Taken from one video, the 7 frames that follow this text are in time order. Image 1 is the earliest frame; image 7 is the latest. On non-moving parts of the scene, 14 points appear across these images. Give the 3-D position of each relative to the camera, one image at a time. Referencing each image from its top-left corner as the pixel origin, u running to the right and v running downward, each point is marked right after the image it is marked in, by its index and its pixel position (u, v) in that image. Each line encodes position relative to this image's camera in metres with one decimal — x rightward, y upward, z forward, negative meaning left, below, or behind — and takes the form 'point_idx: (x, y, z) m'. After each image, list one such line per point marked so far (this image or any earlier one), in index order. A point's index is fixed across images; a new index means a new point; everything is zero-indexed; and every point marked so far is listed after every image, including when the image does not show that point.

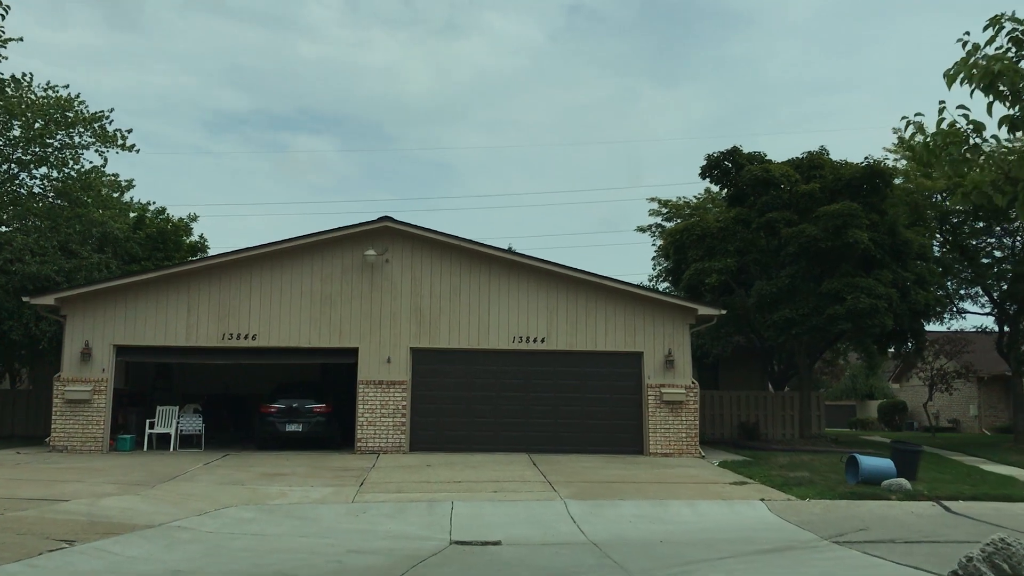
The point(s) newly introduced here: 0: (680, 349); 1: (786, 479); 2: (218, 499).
0: (+3.4, -1.2, +19.3) m
1: (+4.3, -3.0, +15.1) m
2: (-4.0, -2.9, +12.9) m
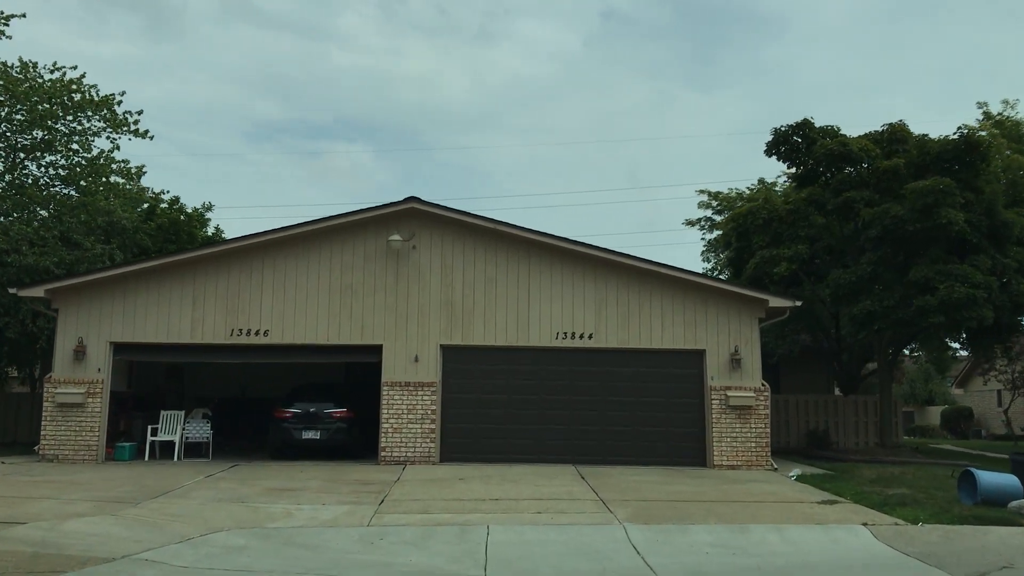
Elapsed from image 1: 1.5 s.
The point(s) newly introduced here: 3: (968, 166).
0: (+4.2, -1.0, +16.9) m
1: (+5.0, -2.8, +12.6) m
2: (-3.4, -2.6, +10.8) m
3: (+8.4, +2.3, +17.7) m
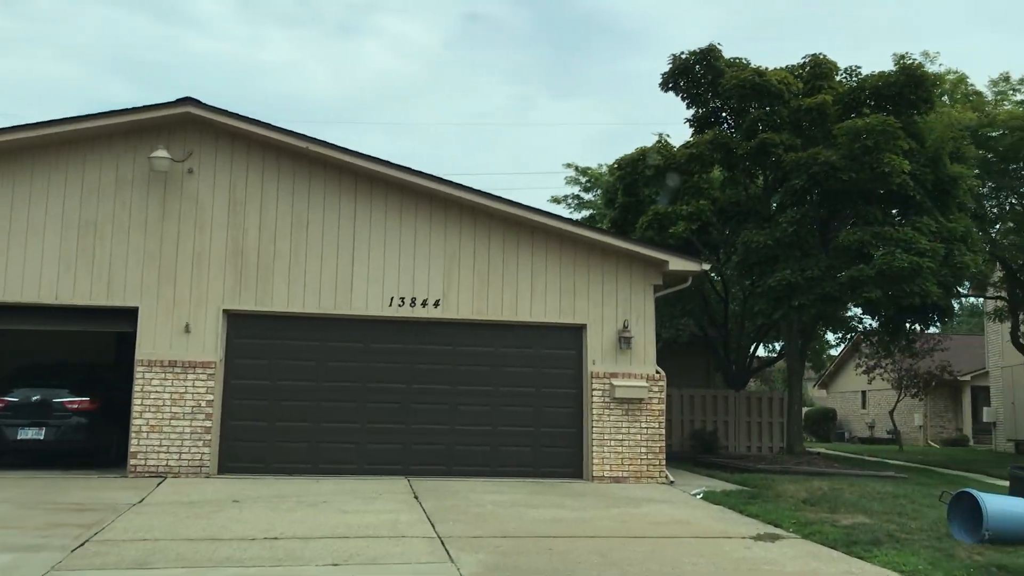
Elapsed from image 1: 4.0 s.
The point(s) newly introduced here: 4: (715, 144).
0: (+1.7, -0.5, +12.9) m
1: (+3.1, -2.2, +8.8) m
2: (-4.9, -1.9, +5.7) m
3: (+5.9, +2.7, +14.3) m
4: (+3.2, +2.3, +15.0) m
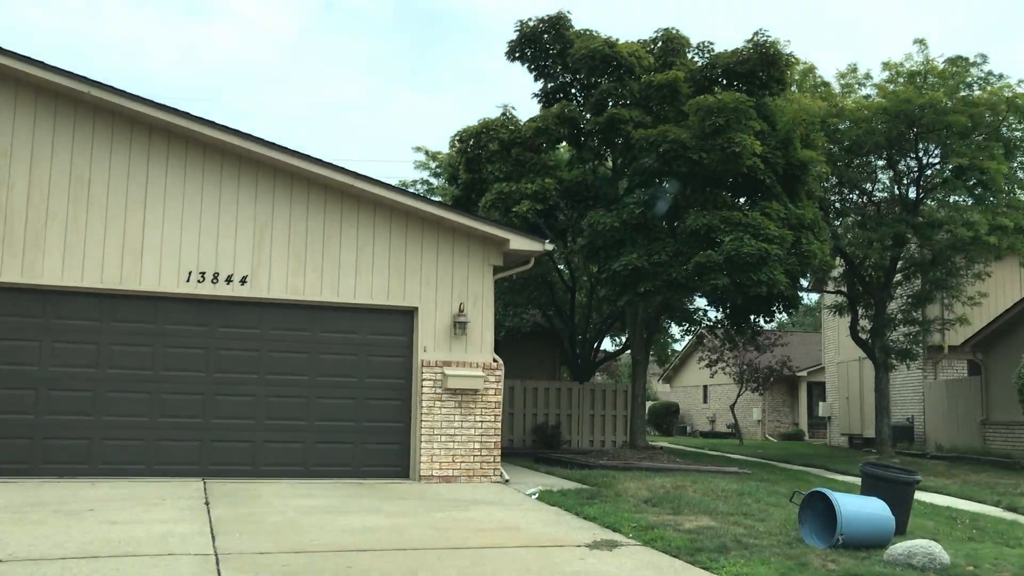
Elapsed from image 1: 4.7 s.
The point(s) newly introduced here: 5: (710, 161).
0: (-0.4, -0.2, +11.8) m
1: (+1.5, -2.0, +7.9) m
2: (-6.0, -1.5, +3.7) m
3: (+3.6, +2.9, +13.8) m
4: (+0.7, +2.5, +14.0) m
5: (+2.7, +1.7, +12.9) m
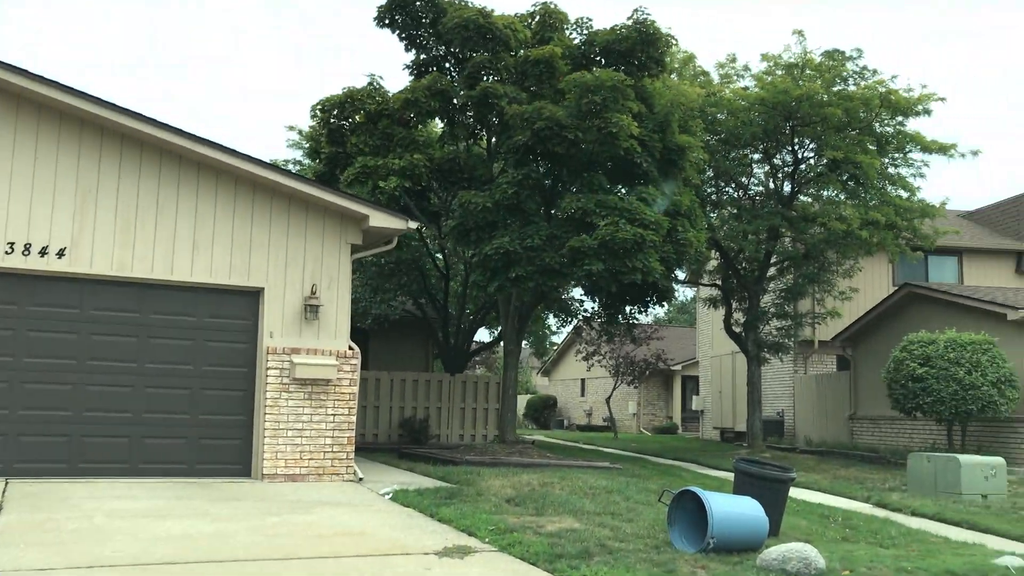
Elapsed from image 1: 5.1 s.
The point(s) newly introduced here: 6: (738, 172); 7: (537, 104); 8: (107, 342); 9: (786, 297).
0: (-2.0, 0.0, +10.8) m
1: (+0.3, -1.9, +7.2) m
2: (-6.6, -1.3, +2.1) m
3: (+1.8, +3.0, +13.2) m
4: (-1.1, +2.7, +13.1) m
5: (+1.0, +1.9, +12.3) m
6: (+4.3, +2.2, +18.2) m
7: (+0.3, +2.4, +12.4) m
8: (-4.2, -0.6, +9.8) m
9: (+5.3, -0.2, +18.6) m
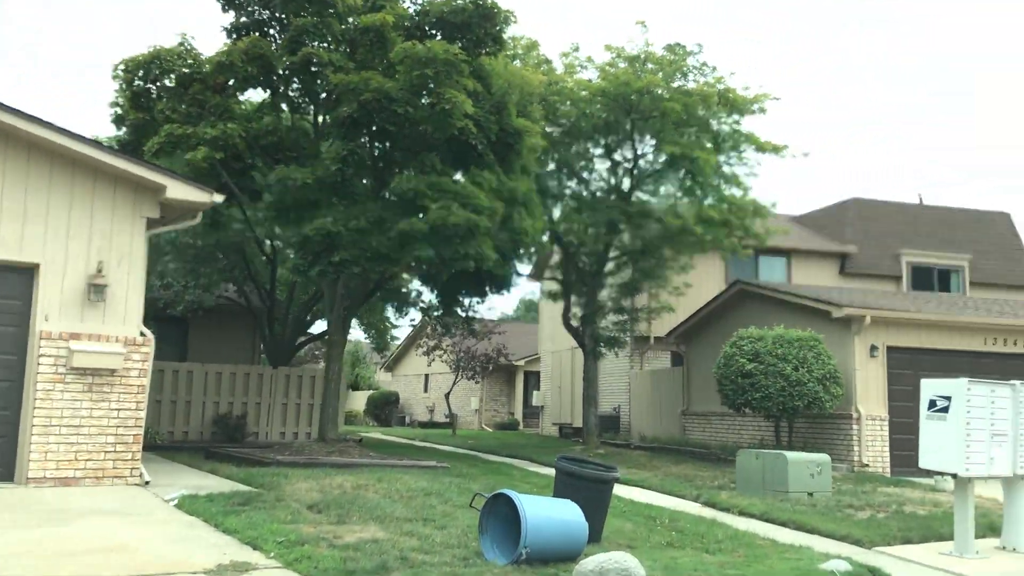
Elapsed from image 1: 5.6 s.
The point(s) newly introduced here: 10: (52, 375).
0: (-3.9, +0.2, +9.5) m
1: (-1.1, -1.7, +6.3) m
2: (-7.0, -1.0, +0.2) m
3: (-0.5, +3.2, +12.5) m
4: (-3.3, +2.9, +12.0) m
5: (-1.1, +2.1, +11.4) m
6: (+1.3, +2.3, +17.9) m
7: (-1.8, +2.5, +11.5) m
8: (-5.9, -0.3, +8.3) m
9: (+2.2, -0.1, +18.4) m
10: (-4.3, -0.8, +9.0) m
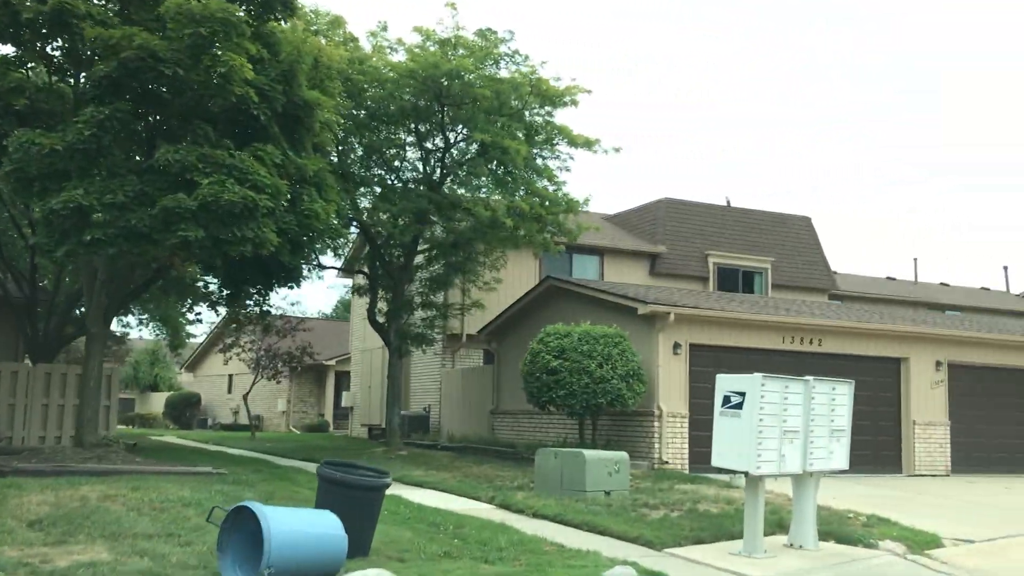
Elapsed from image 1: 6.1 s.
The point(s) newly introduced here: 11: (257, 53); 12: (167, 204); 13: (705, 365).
0: (-5.8, +0.4, +7.9) m
1: (-2.5, -1.6, +5.3) m
2: (-7.3, -0.8, -1.8) m
3: (-2.9, +3.3, +11.5) m
4: (-5.6, +3.1, +10.4) m
5: (-3.4, +2.2, +10.3) m
6: (-2.2, +2.4, +17.0) m
7: (-4.0, +2.7, +10.2) m
8: (-7.5, -0.1, +6.3) m
9: (-1.5, 0.0, +17.7) m
10: (-6.2, -0.6, +7.3) m
11: (-2.9, +2.7, +10.9) m
12: (-3.5, +0.9, +9.9) m
13: (+2.9, -1.2, +14.6) m
